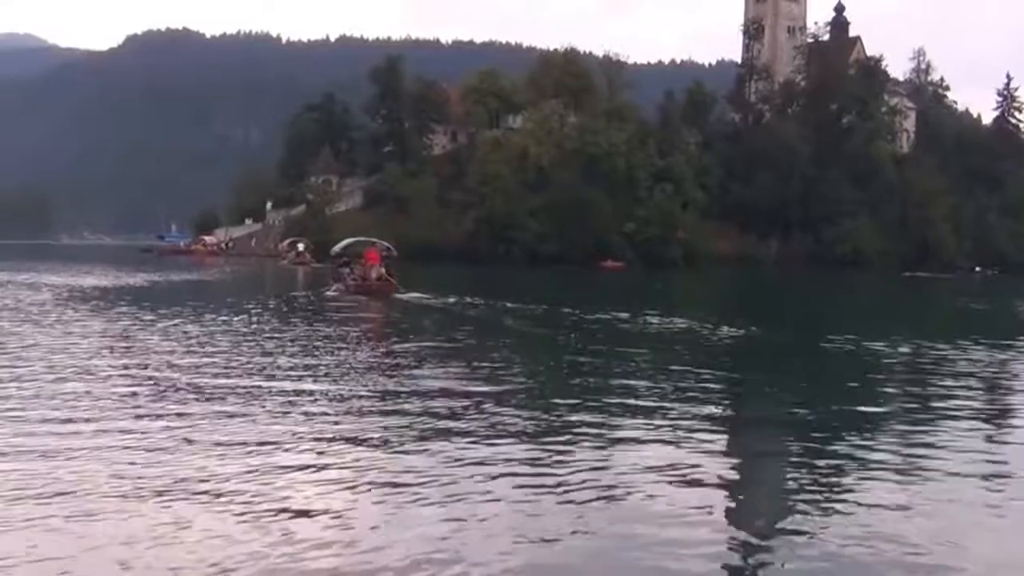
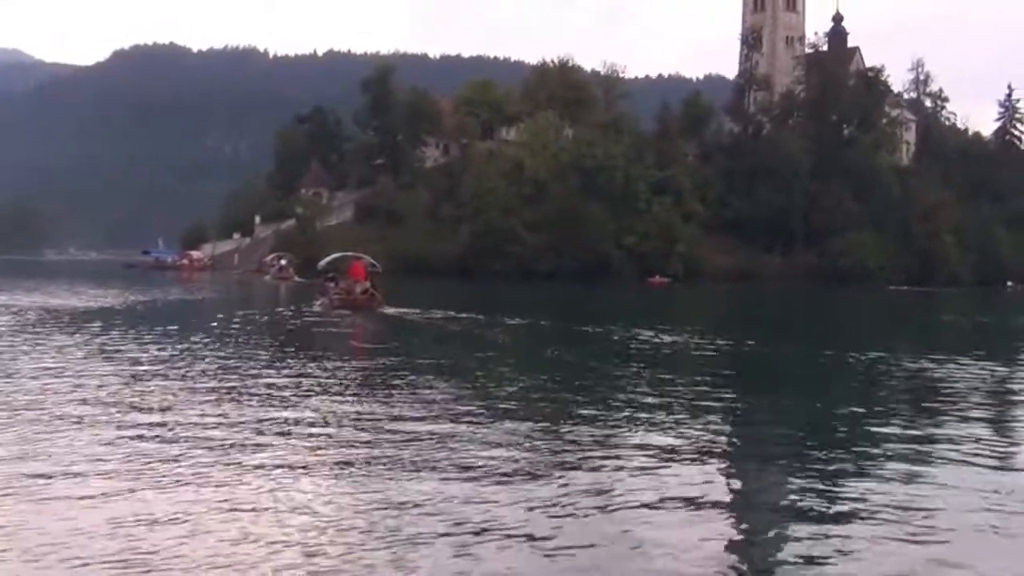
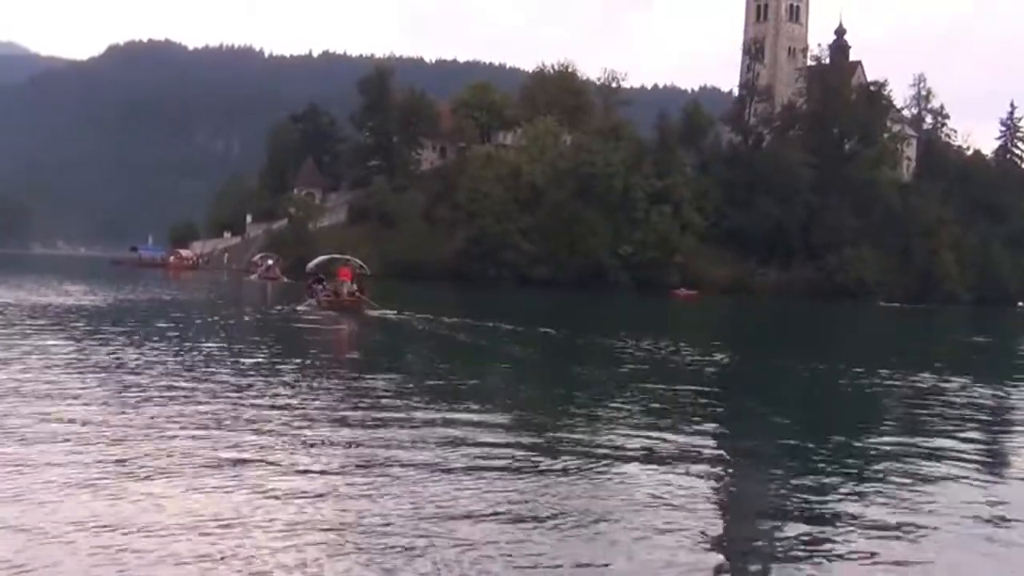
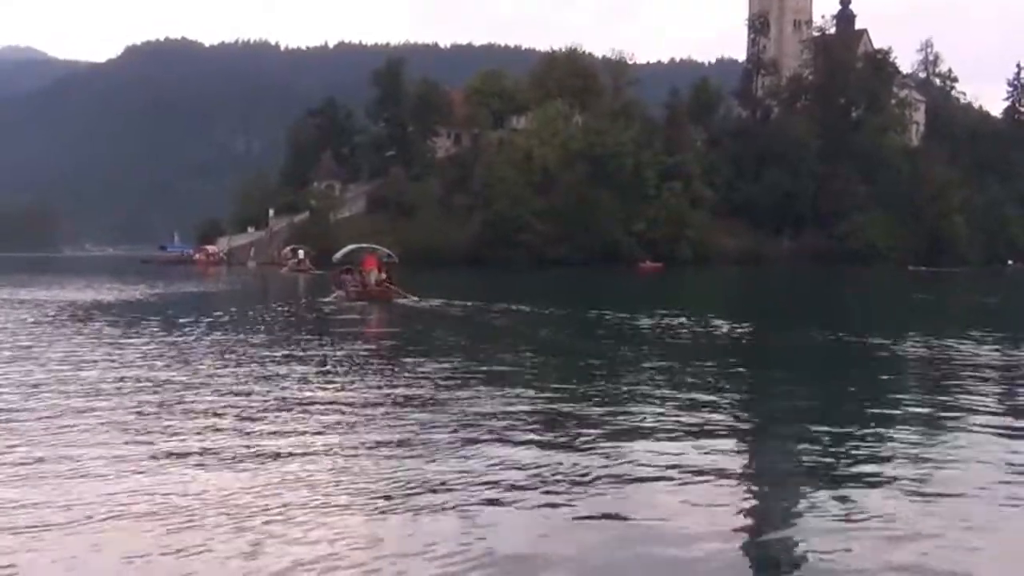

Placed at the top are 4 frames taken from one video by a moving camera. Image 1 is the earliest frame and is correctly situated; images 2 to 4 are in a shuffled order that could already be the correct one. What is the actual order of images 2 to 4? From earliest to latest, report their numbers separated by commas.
4, 2, 3
